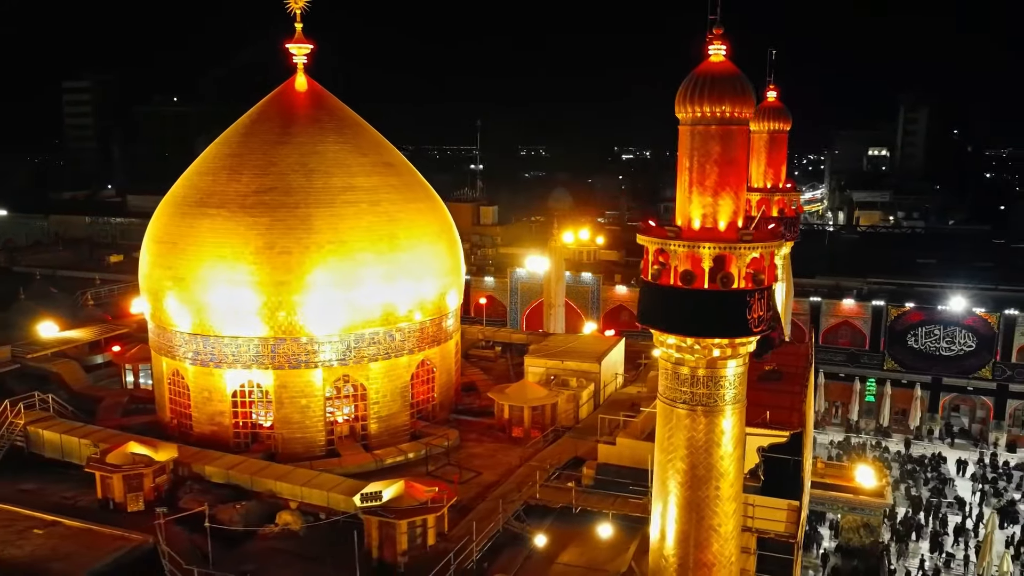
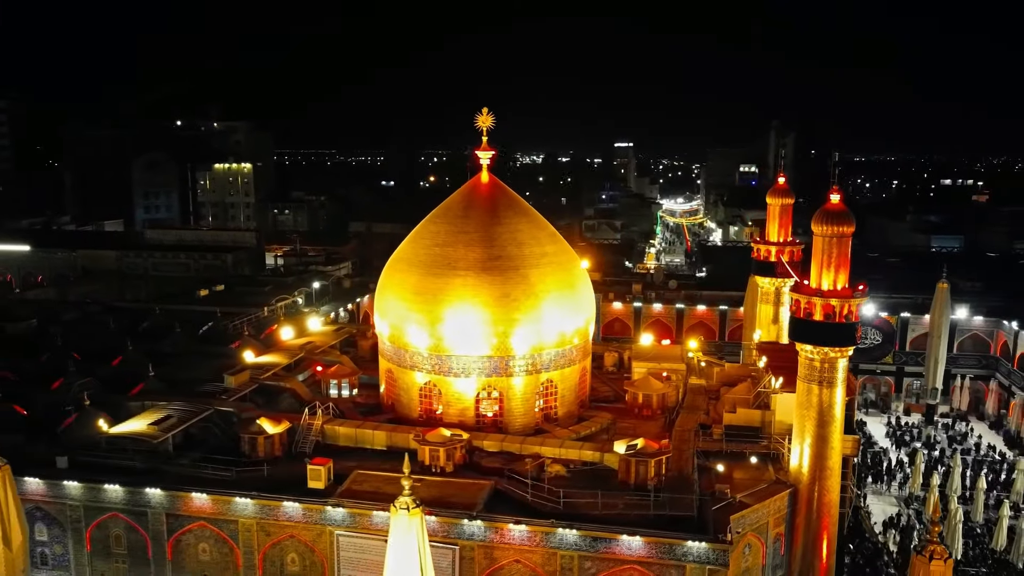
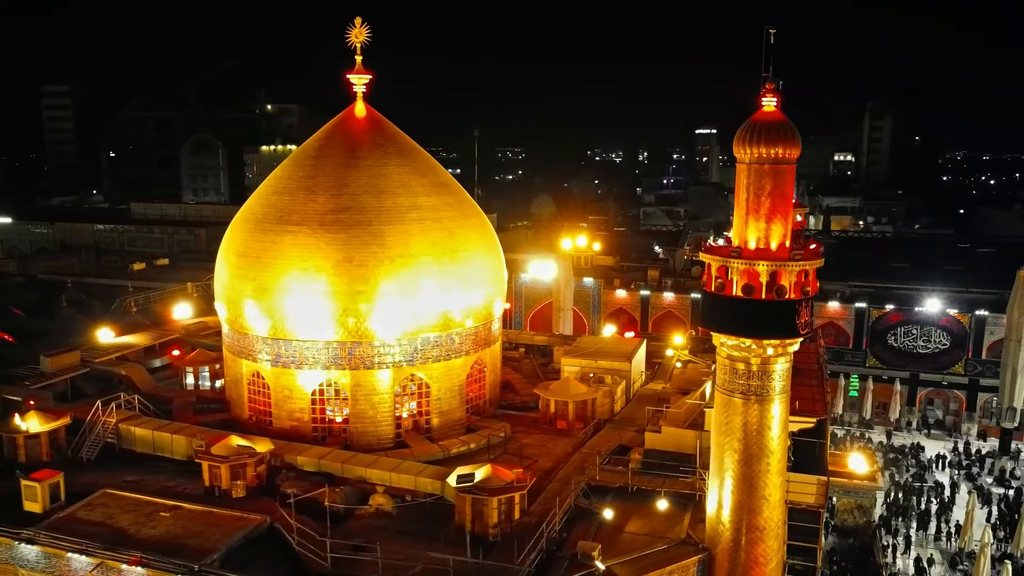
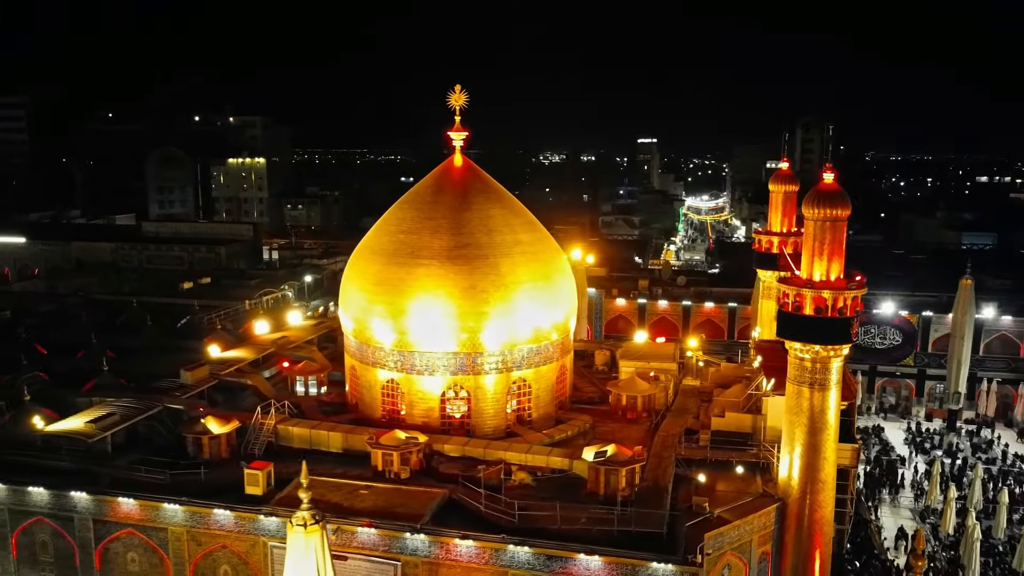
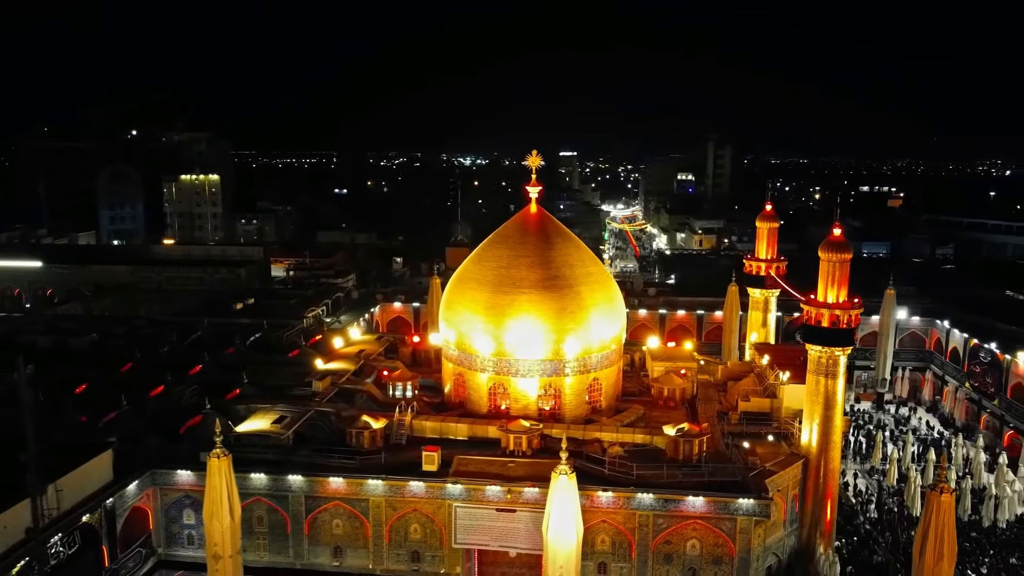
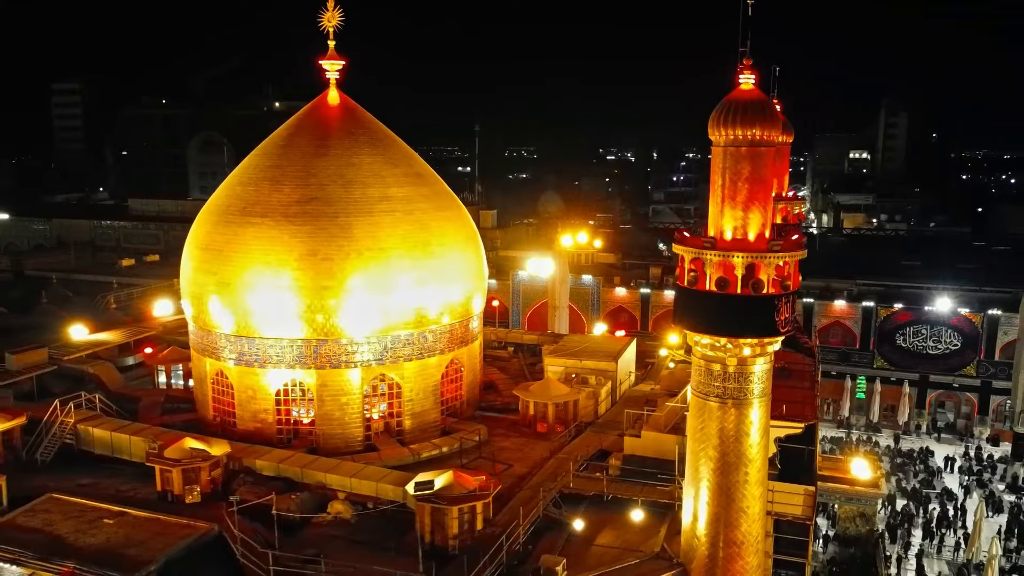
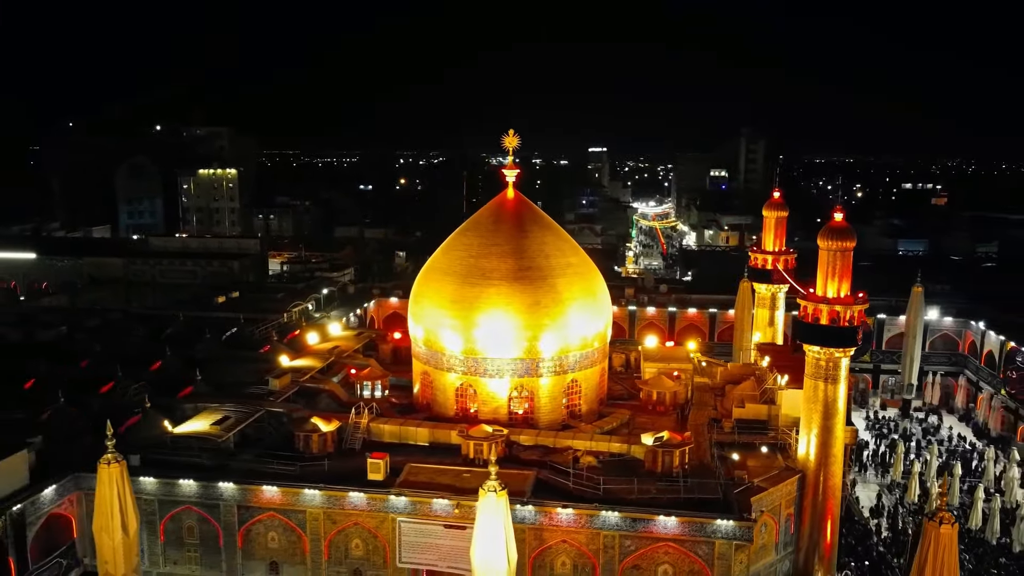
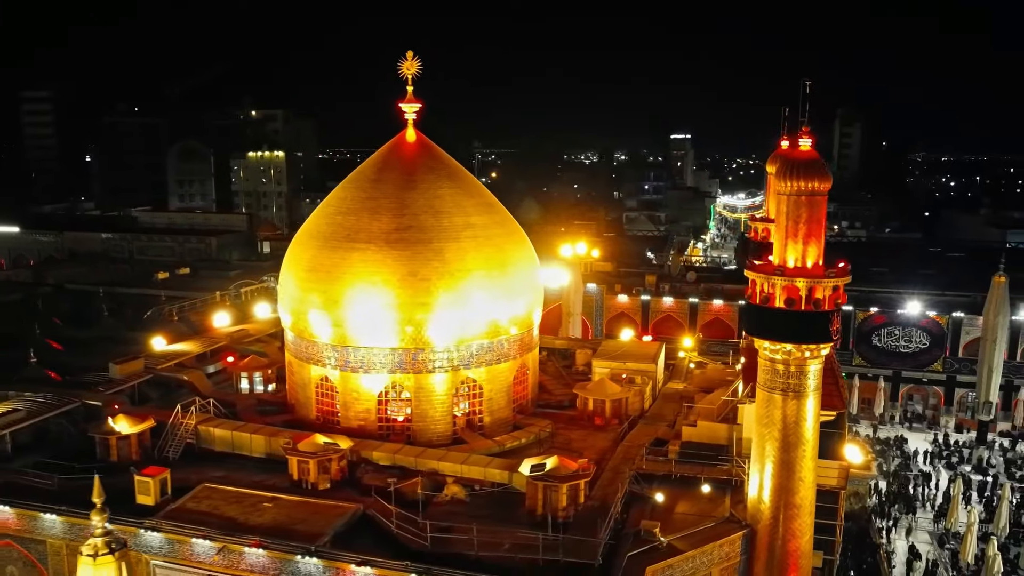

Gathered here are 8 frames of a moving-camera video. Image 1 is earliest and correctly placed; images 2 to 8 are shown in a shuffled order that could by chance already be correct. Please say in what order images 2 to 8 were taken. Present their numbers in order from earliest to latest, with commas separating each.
6, 3, 8, 4, 2, 7, 5
